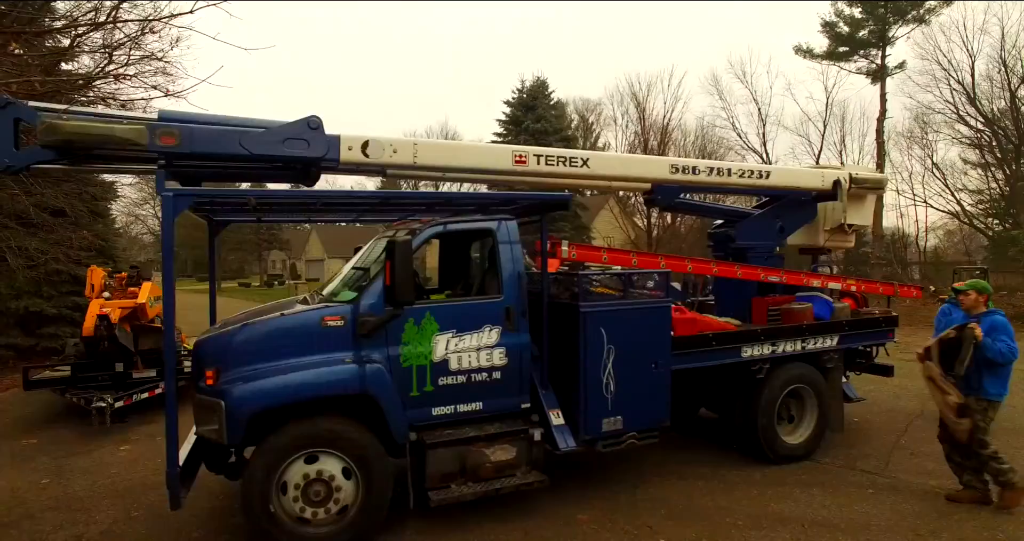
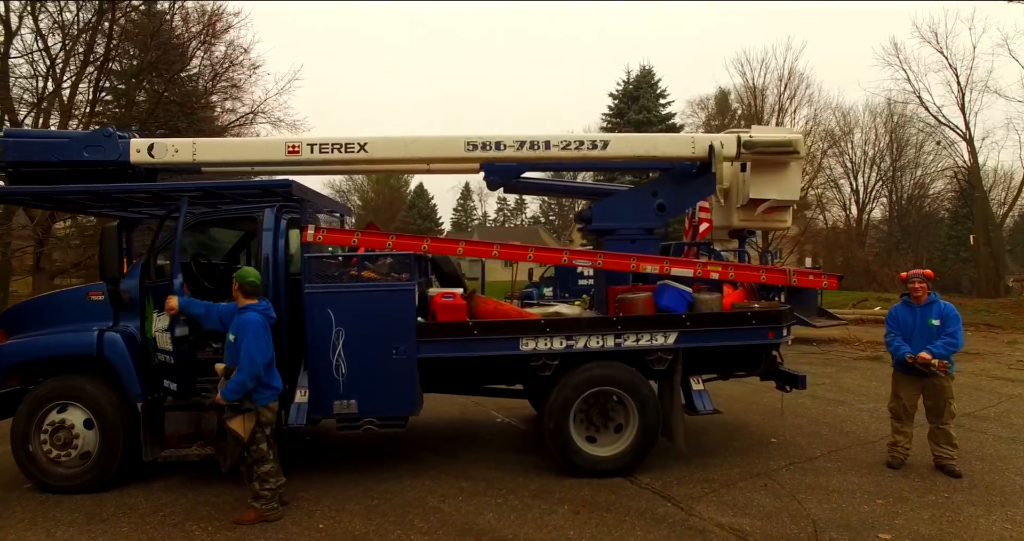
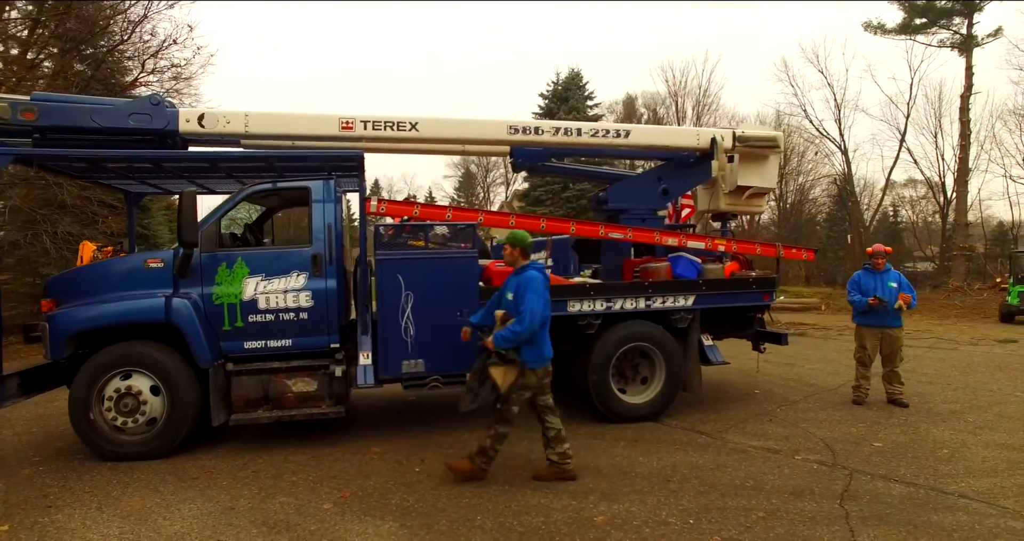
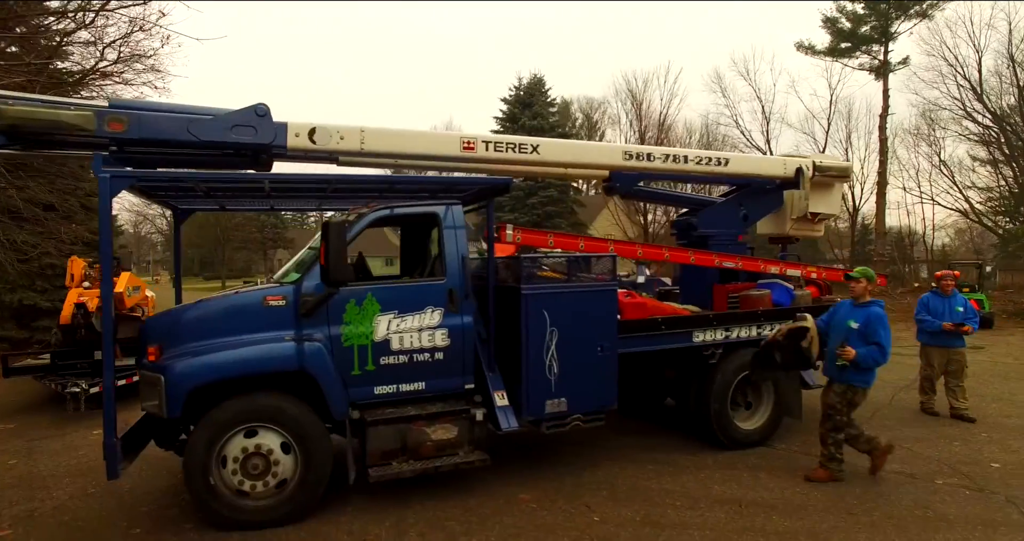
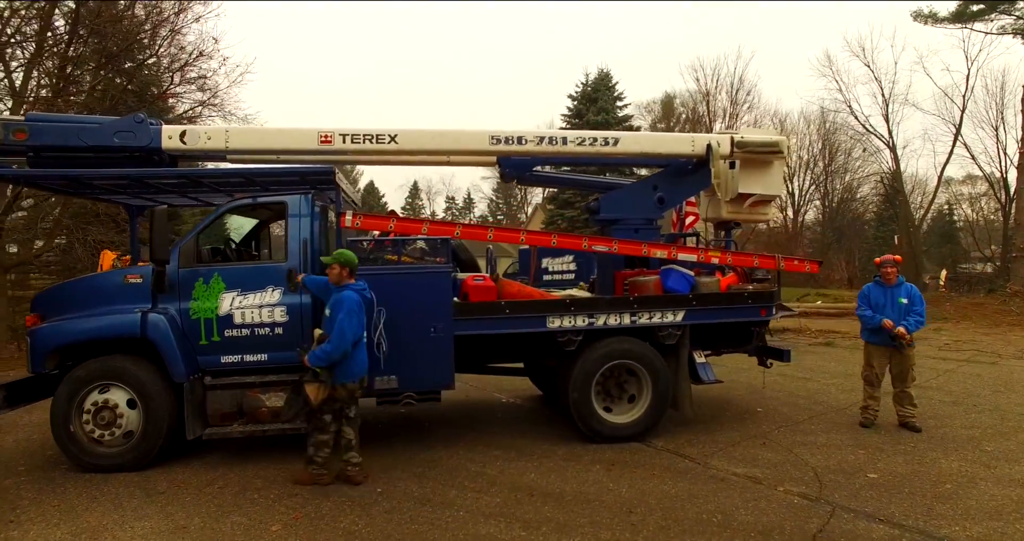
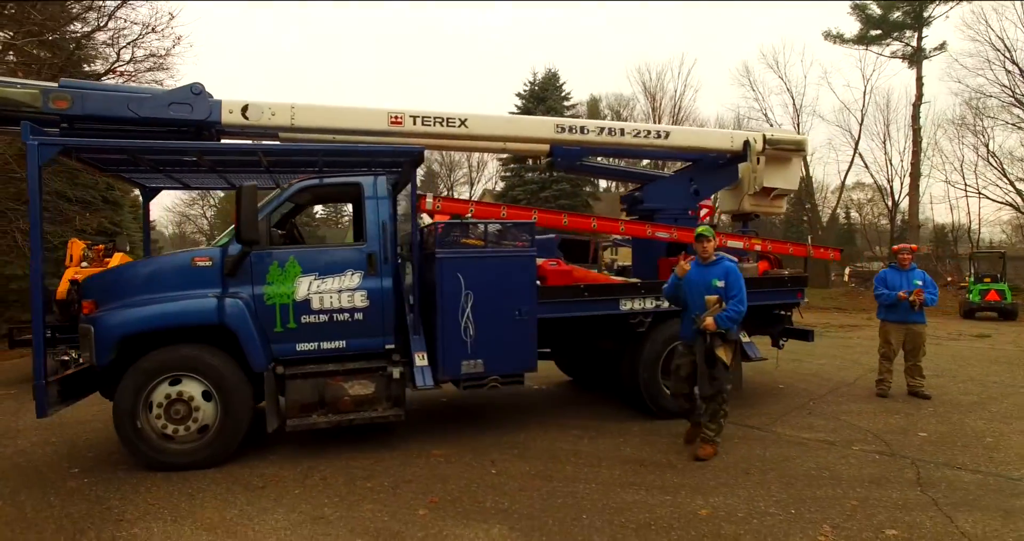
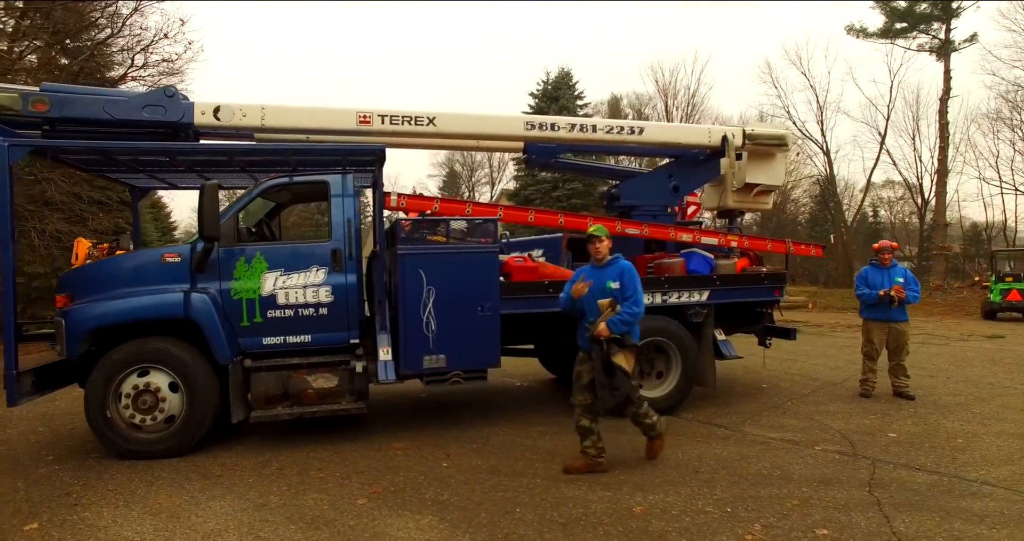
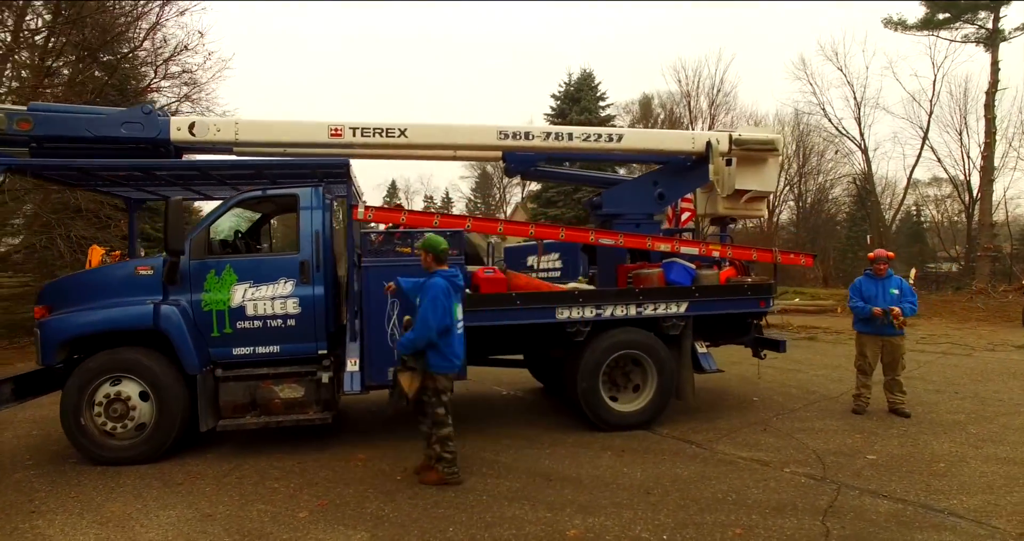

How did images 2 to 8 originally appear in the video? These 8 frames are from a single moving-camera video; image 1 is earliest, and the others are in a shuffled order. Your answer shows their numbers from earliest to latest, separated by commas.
4, 6, 7, 3, 8, 5, 2
